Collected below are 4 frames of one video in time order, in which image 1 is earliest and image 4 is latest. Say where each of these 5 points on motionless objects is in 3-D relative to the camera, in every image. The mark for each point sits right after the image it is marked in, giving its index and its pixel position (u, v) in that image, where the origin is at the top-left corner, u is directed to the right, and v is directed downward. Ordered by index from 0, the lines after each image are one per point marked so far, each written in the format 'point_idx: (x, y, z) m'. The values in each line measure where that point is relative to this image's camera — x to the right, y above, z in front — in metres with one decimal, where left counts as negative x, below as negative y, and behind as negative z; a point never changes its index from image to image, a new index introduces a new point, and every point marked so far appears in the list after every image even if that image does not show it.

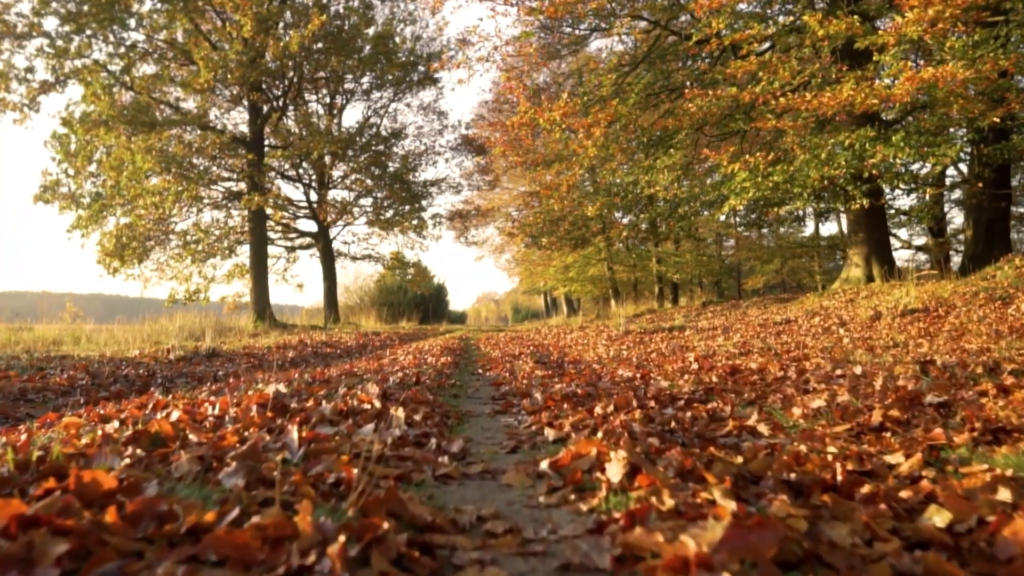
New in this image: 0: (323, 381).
0: (-1.1, -0.6, +4.3) m
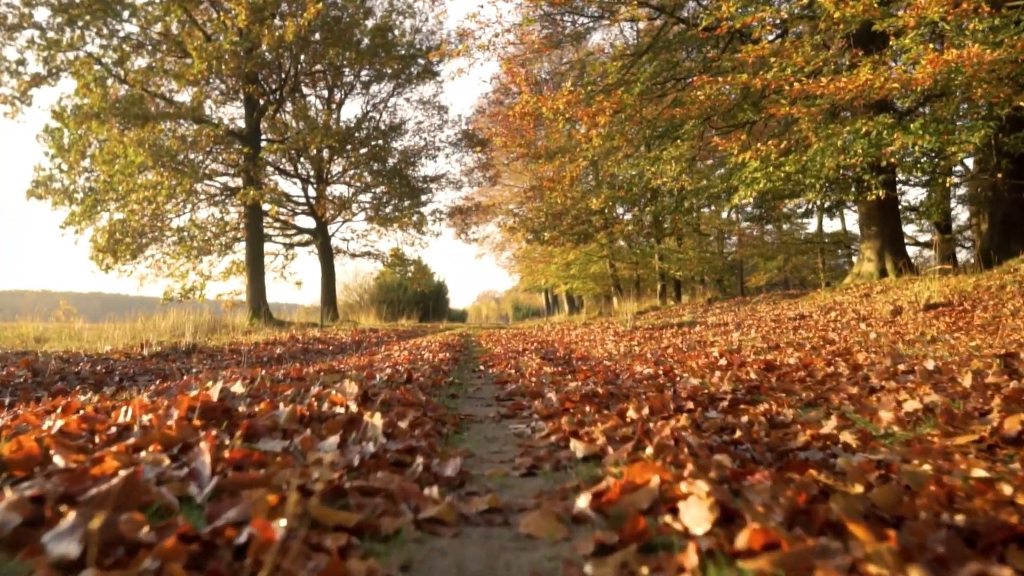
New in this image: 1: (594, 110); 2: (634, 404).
0: (-1.1, -0.5, +3.7) m
1: (+1.3, +2.9, +12.1) m
2: (+0.5, -0.5, +3.1) m
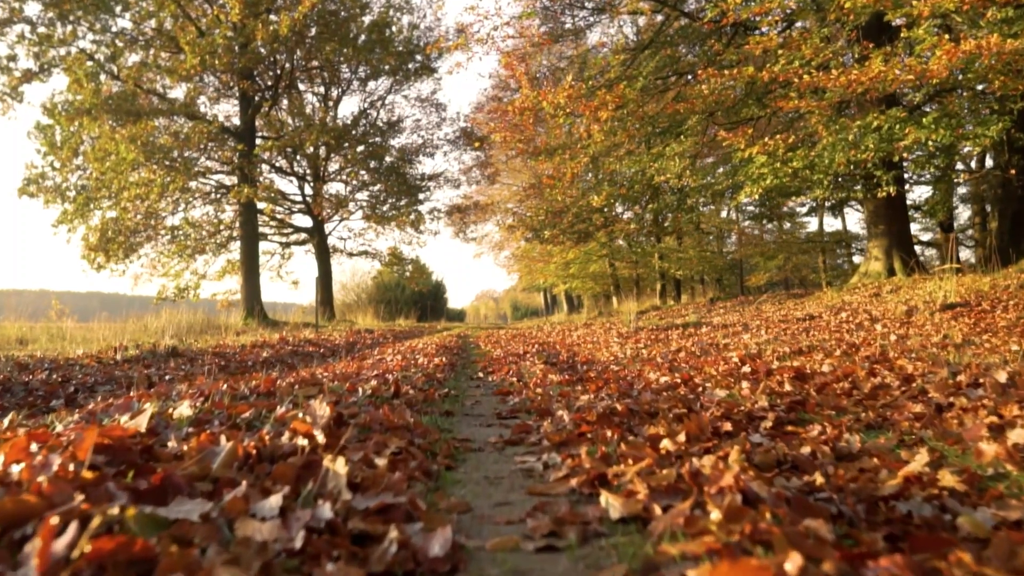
0: (-1.1, -0.5, +3.2) m
1: (+1.3, +2.9, +11.5) m
2: (+0.5, -0.5, +2.6) m
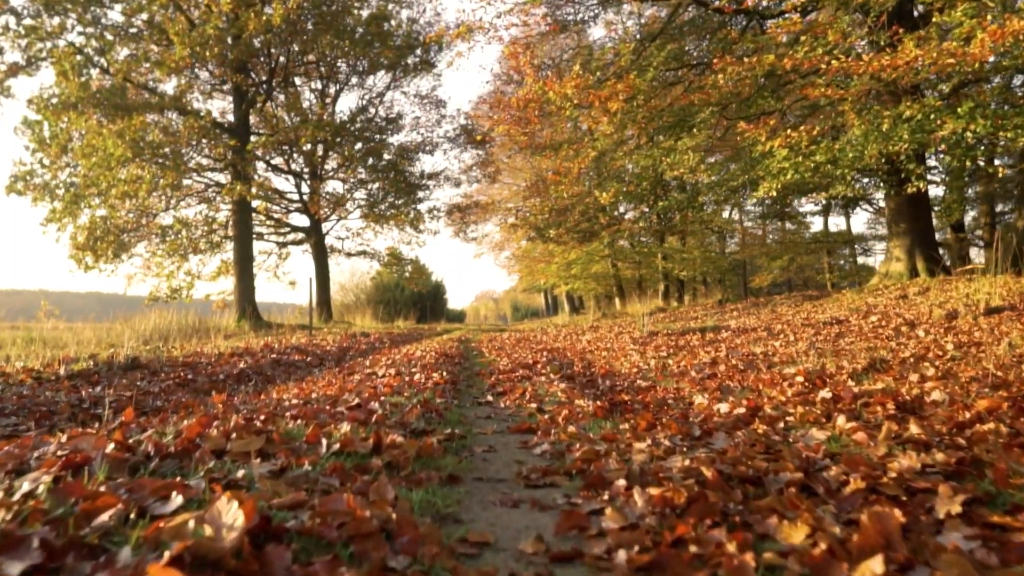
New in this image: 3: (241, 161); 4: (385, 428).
0: (-1.0, -0.5, +2.1) m
1: (+1.4, +2.9, +10.5) m
2: (+0.6, -0.5, +1.6) m
3: (-6.0, +2.8, +15.6) m
4: (-0.5, -0.5, +2.7) m
